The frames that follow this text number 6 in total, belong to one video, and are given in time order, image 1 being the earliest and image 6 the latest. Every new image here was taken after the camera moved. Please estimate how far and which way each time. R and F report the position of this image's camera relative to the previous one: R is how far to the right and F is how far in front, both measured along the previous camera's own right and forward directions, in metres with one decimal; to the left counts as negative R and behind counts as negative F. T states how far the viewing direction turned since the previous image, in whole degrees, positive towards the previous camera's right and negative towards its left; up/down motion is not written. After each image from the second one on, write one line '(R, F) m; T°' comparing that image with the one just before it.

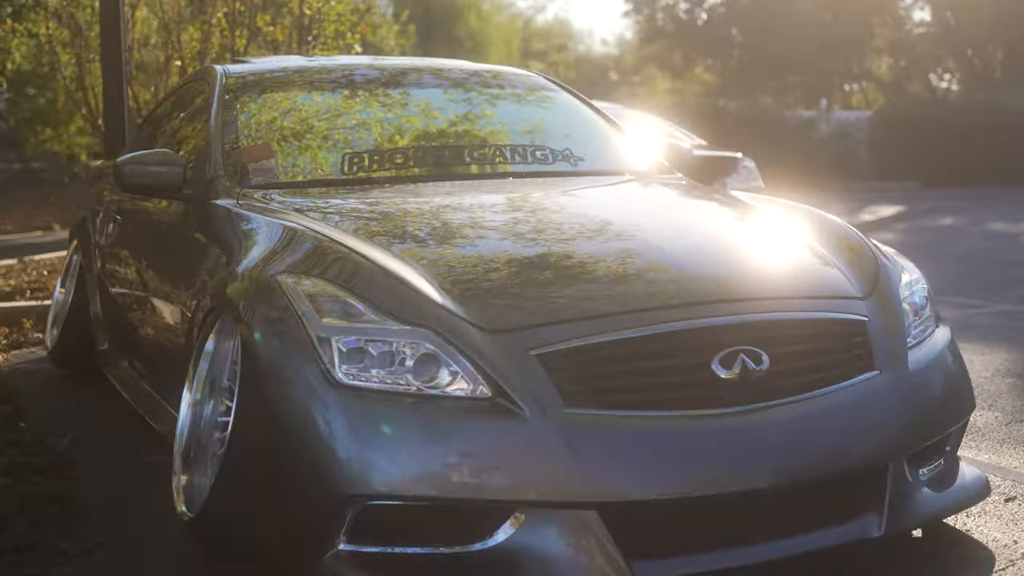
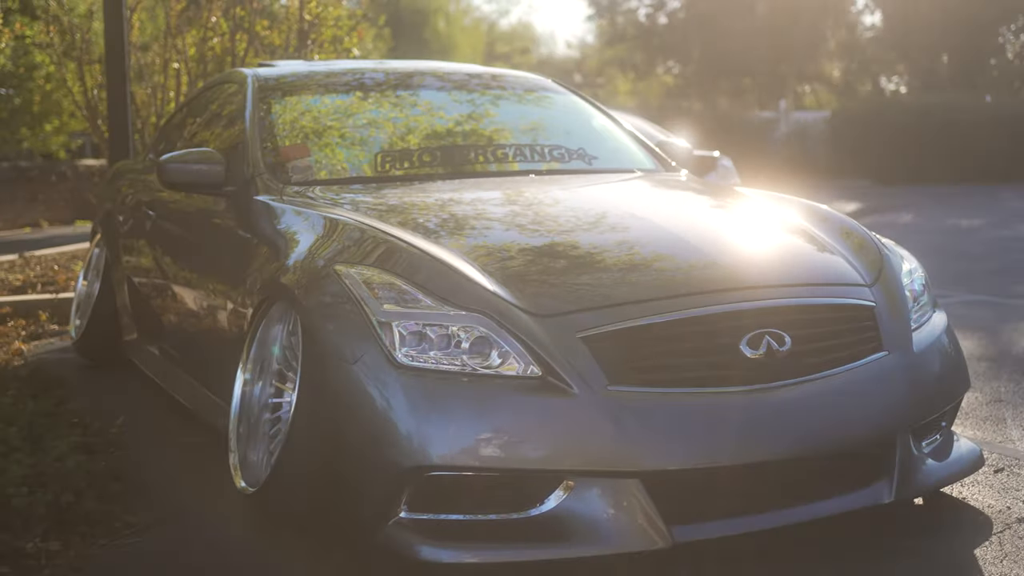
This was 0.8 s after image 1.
(-0.2, -0.2) m; +3°
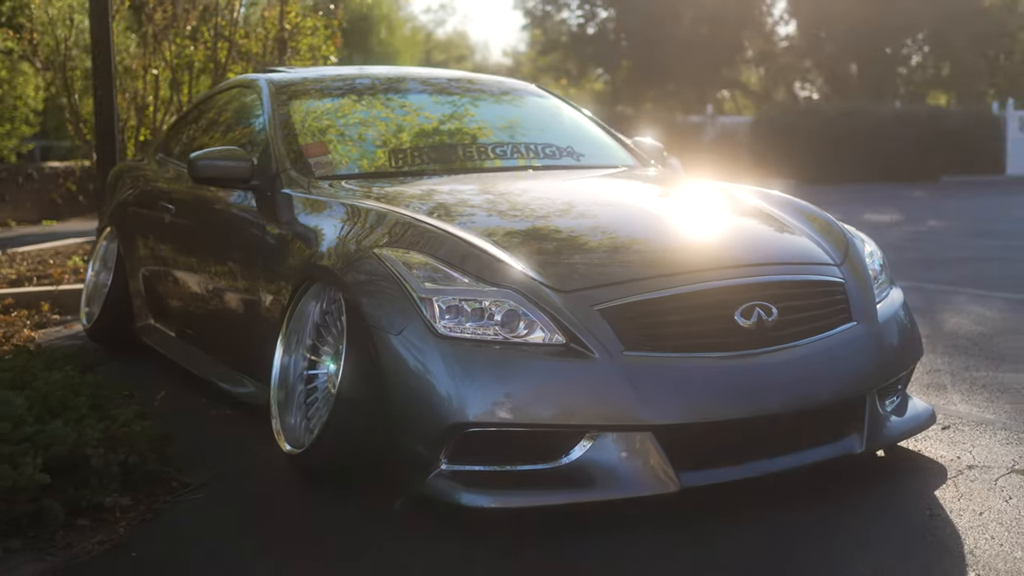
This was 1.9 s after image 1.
(-0.3, -0.4) m; +4°
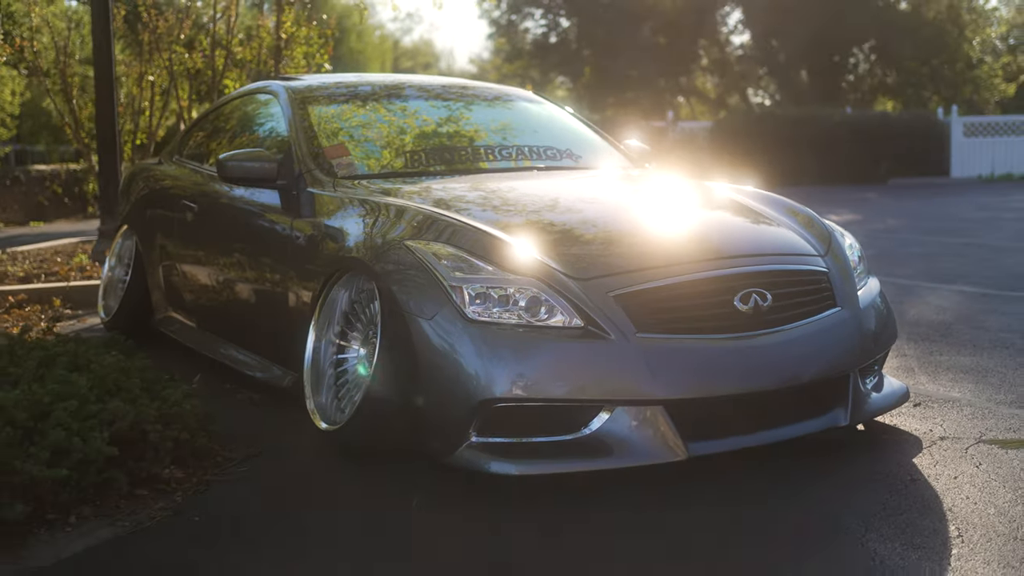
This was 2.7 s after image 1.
(-0.2, -0.3) m; +3°
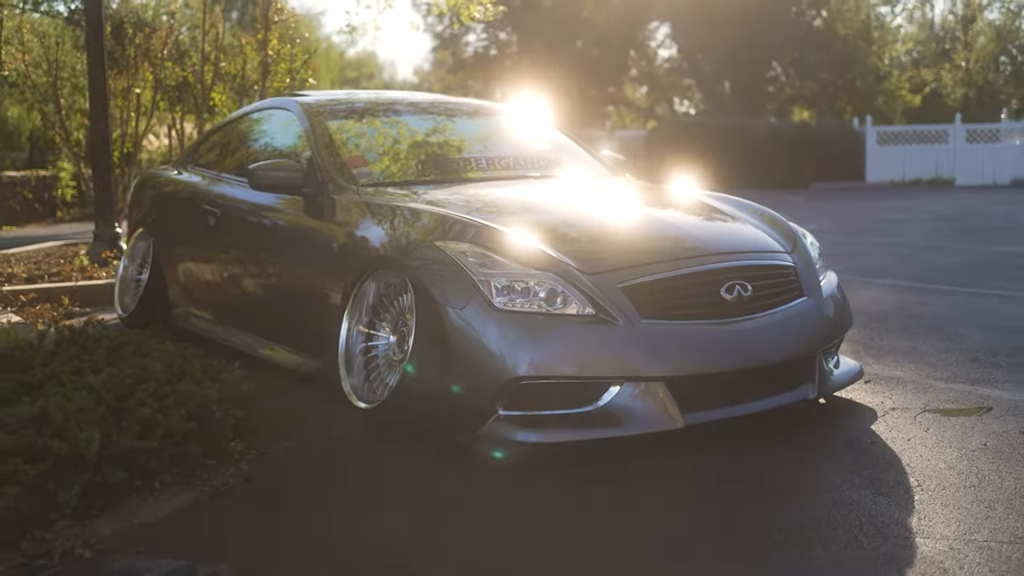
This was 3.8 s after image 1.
(-0.4, -0.6) m; +4°
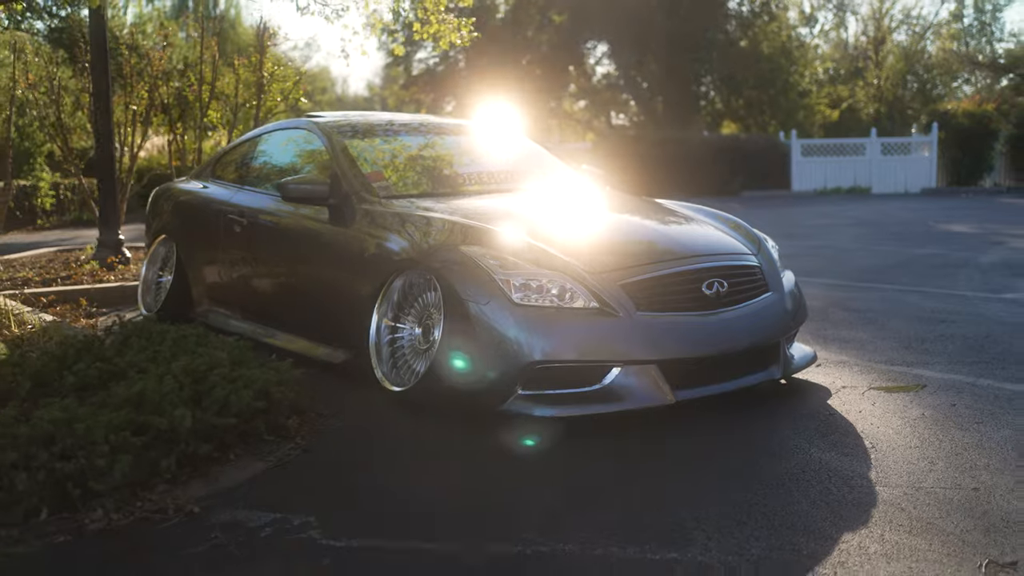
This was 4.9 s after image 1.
(-0.4, -0.7) m; +4°
